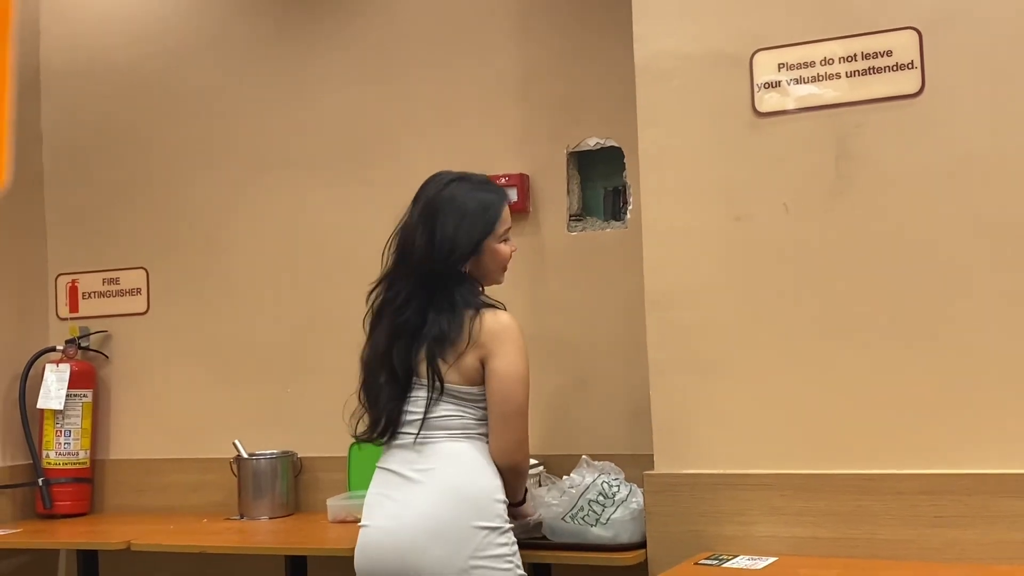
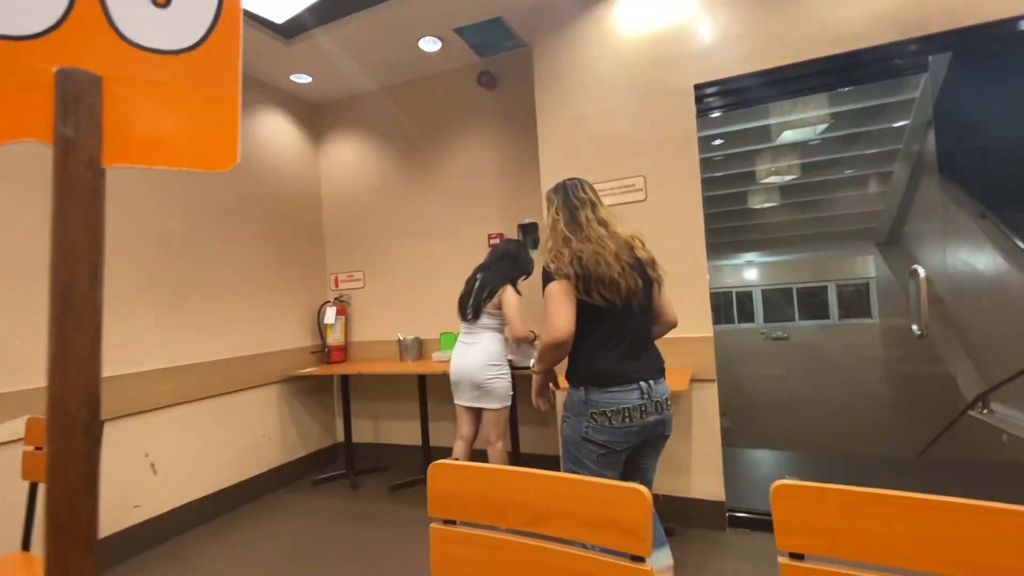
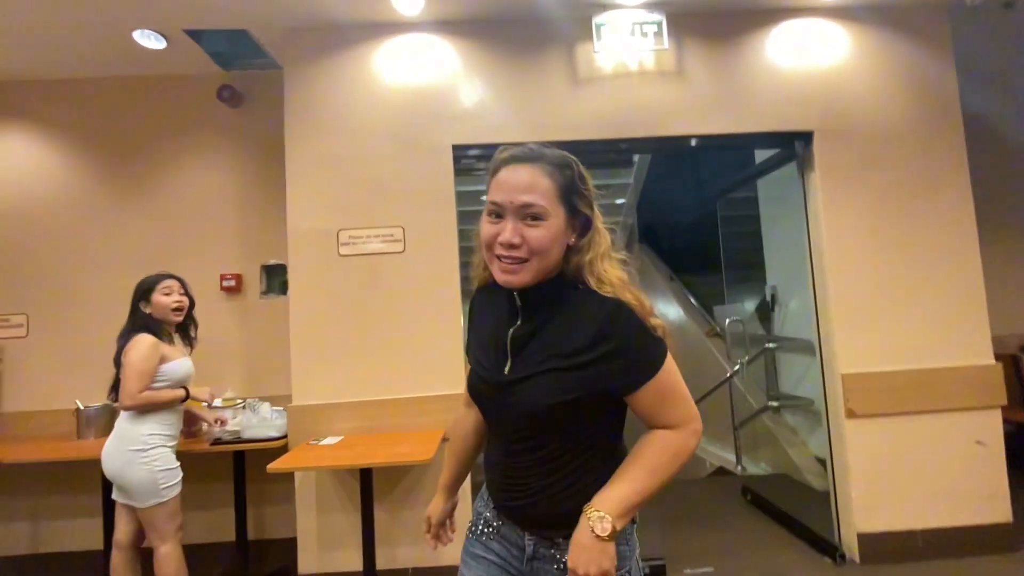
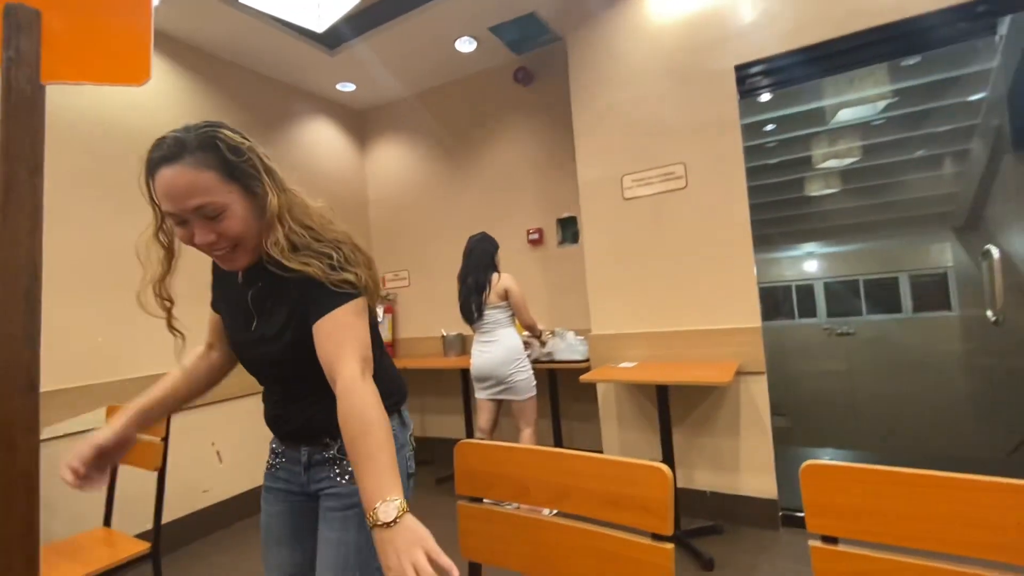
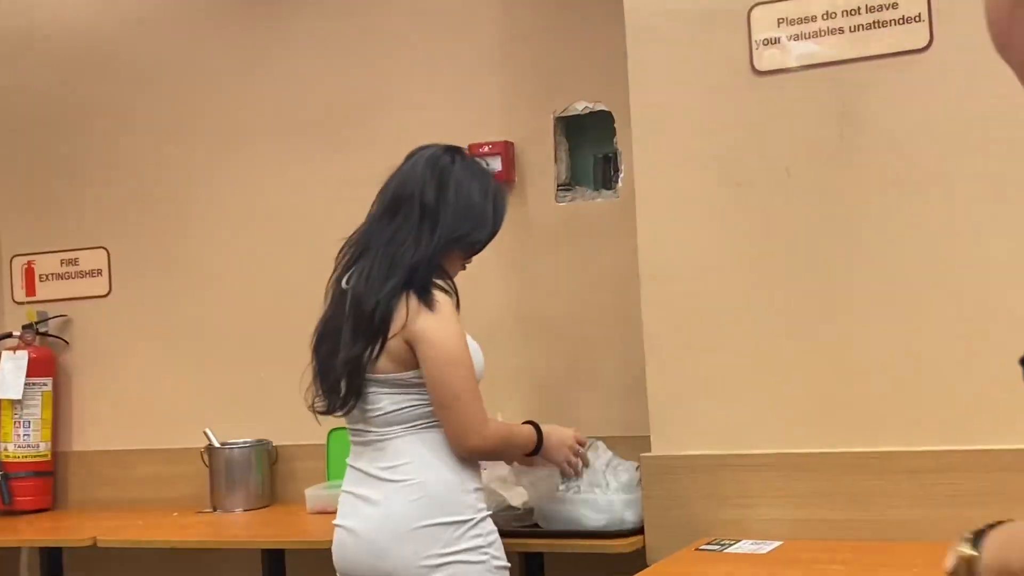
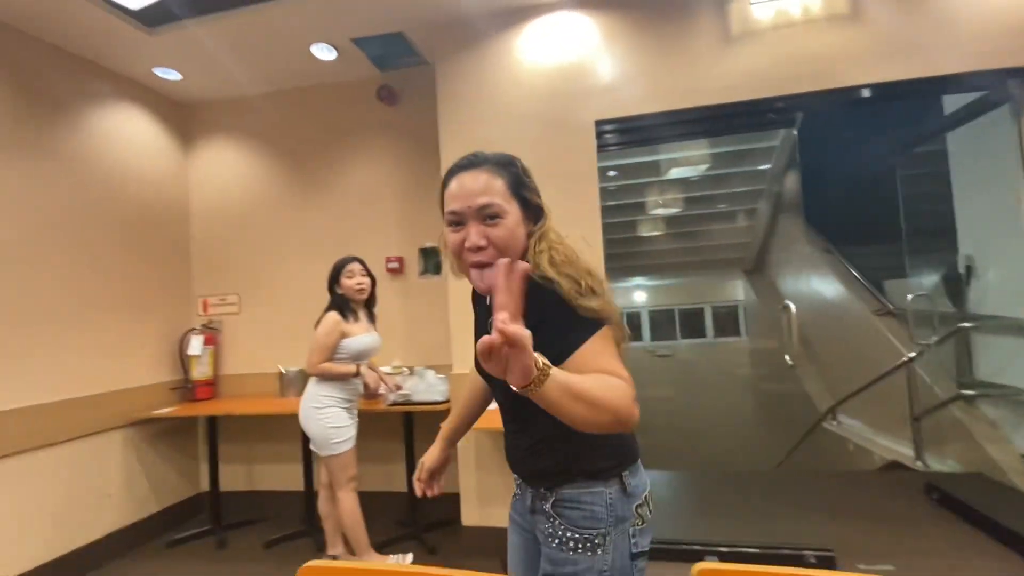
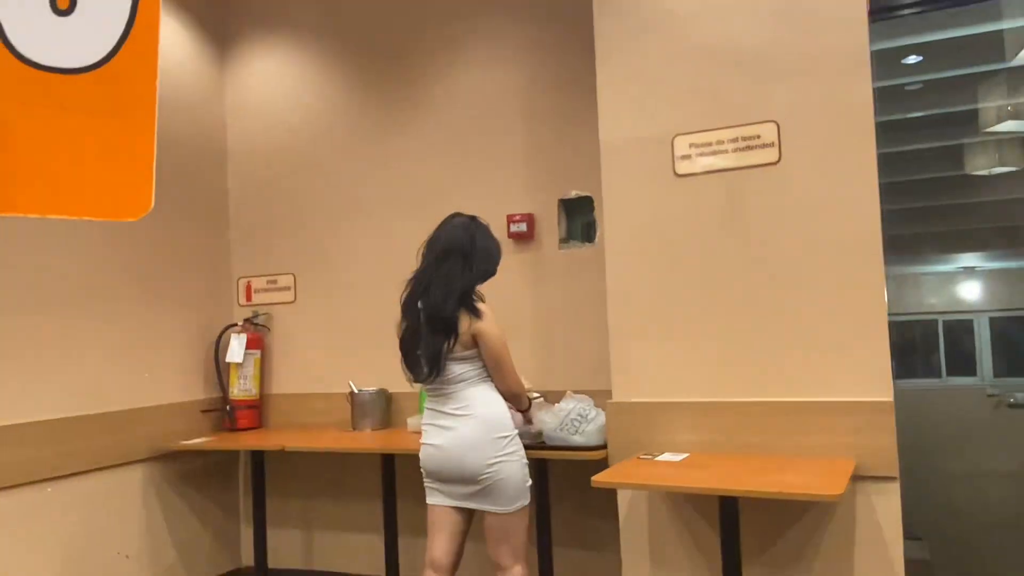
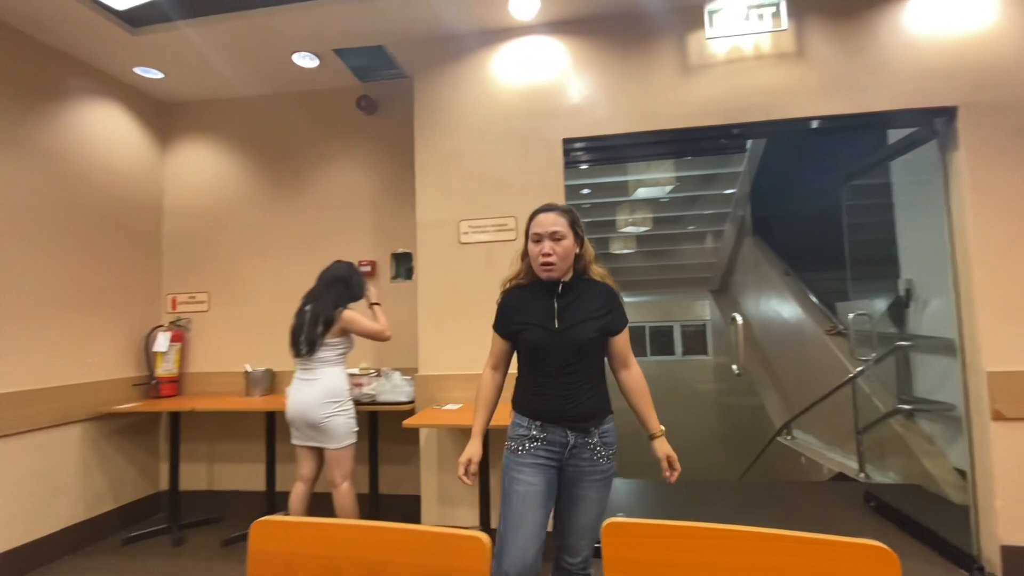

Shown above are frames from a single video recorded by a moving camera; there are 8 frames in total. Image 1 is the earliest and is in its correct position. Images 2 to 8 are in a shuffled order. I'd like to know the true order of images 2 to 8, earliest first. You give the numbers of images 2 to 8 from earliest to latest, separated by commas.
7, 5, 2, 8, 3, 6, 4
